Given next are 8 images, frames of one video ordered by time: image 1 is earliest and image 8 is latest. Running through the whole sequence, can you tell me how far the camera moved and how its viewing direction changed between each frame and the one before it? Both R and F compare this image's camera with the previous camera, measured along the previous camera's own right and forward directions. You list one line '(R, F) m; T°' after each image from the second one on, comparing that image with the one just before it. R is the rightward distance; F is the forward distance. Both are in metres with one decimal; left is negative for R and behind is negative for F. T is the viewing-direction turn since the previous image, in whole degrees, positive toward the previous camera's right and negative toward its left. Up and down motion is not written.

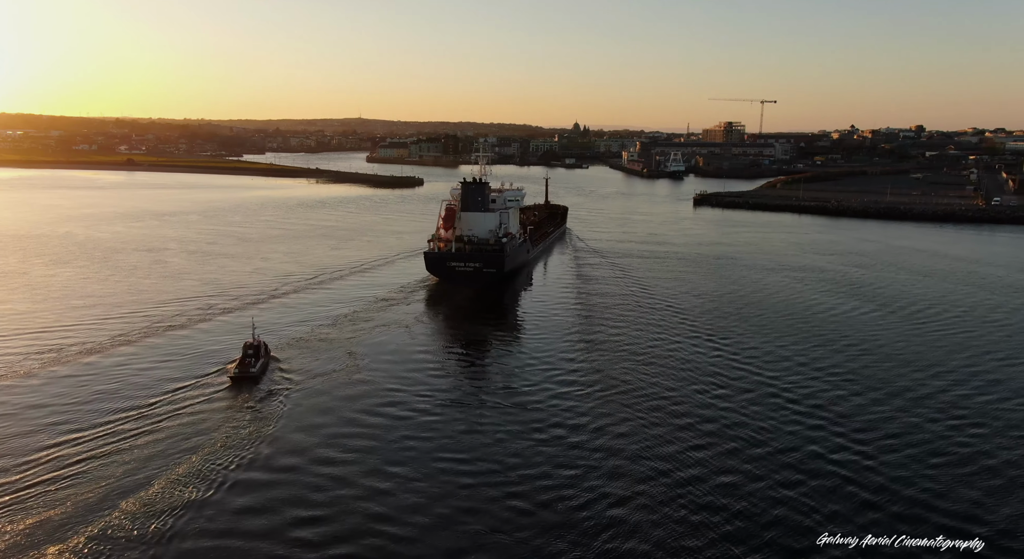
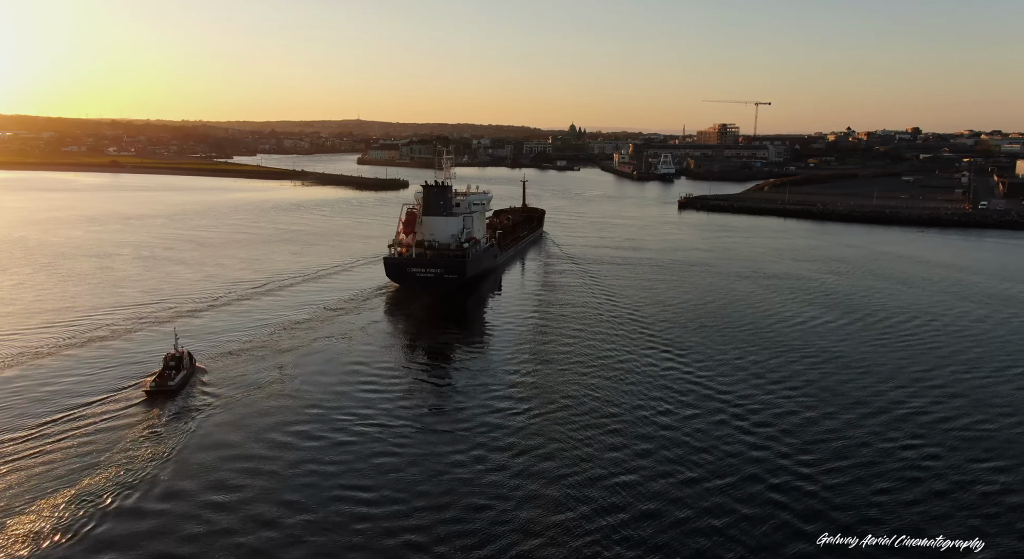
(+0.7, +0.4) m; 0°
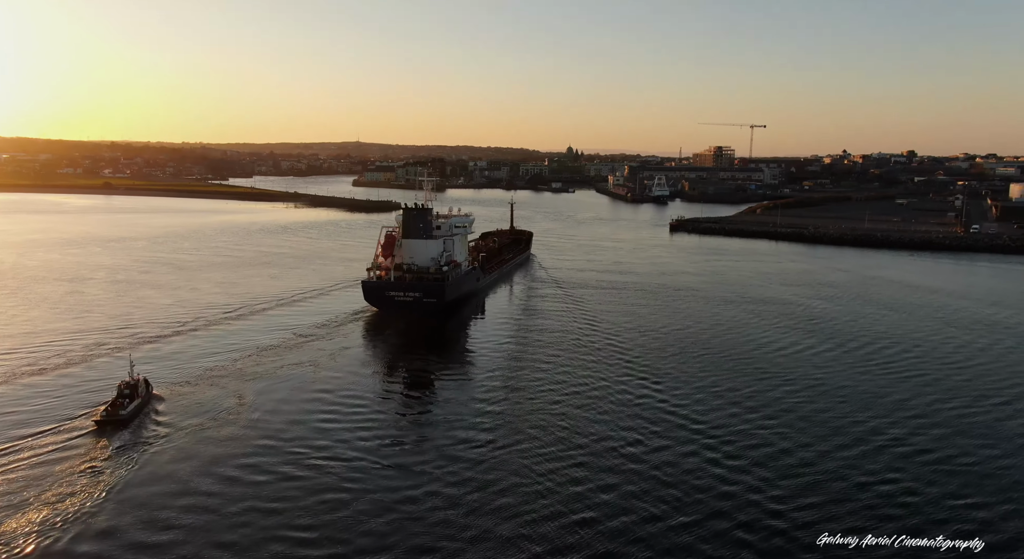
(+0.3, +0.2) m; 0°
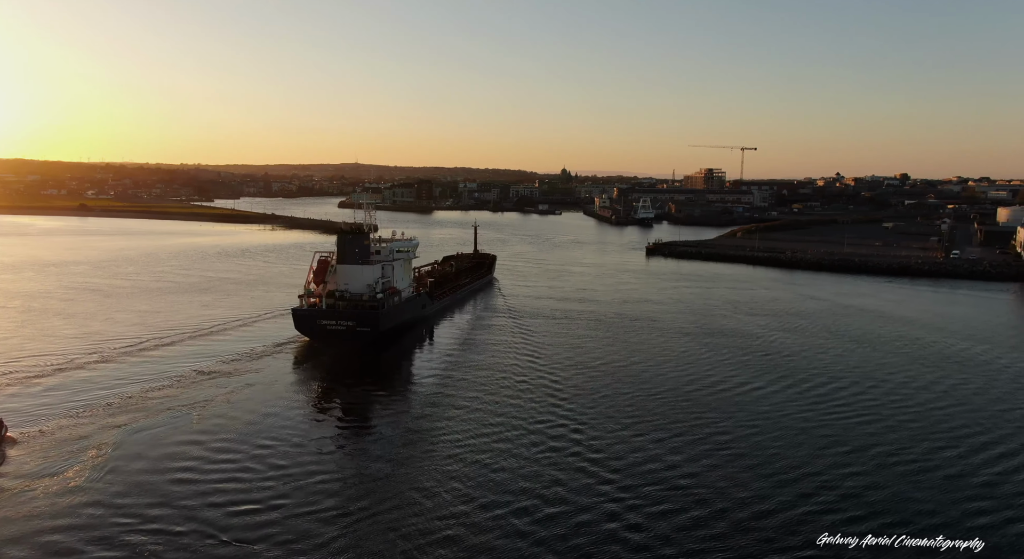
(+1.0, +0.7) m; 0°
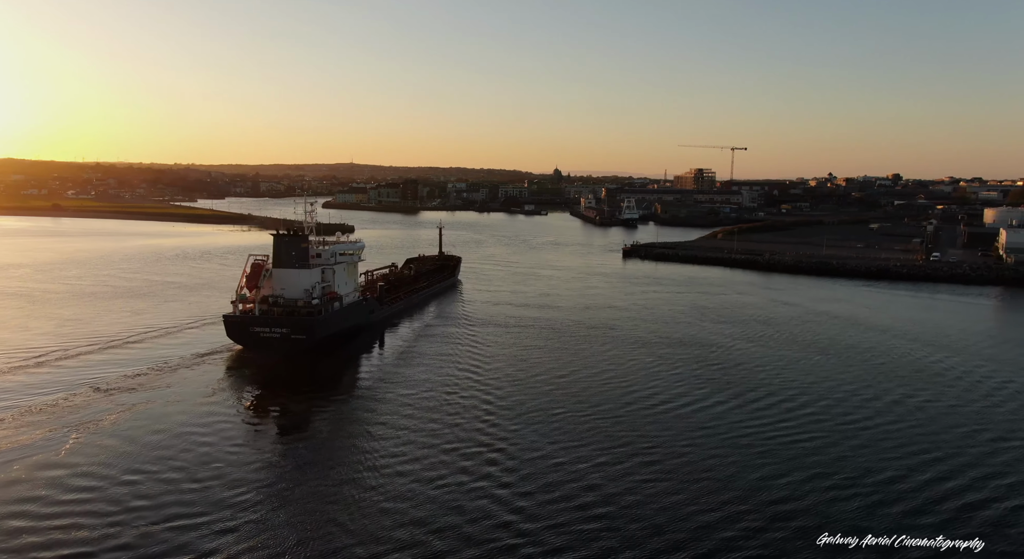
(+0.8, +0.7) m; 0°
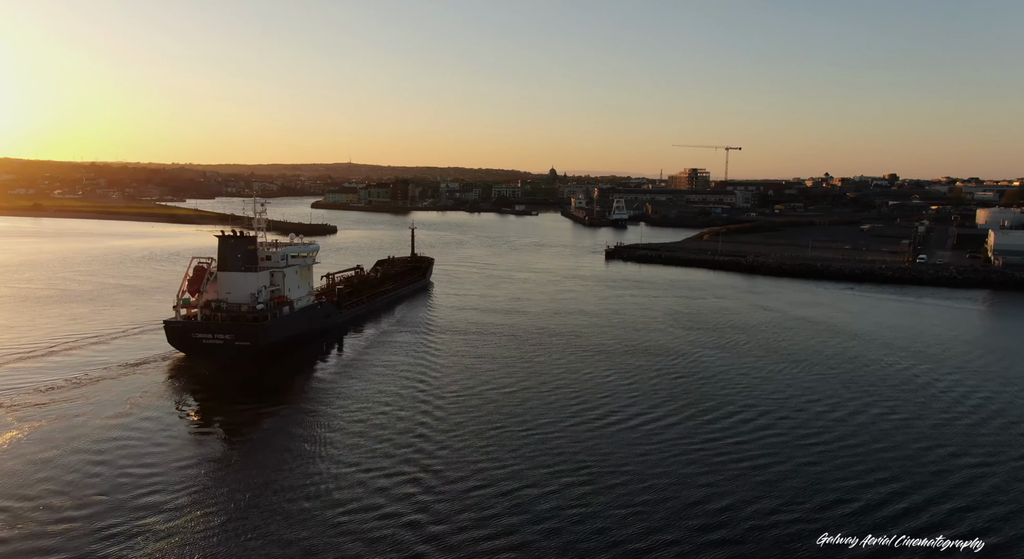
(+0.7, +0.6) m; 0°
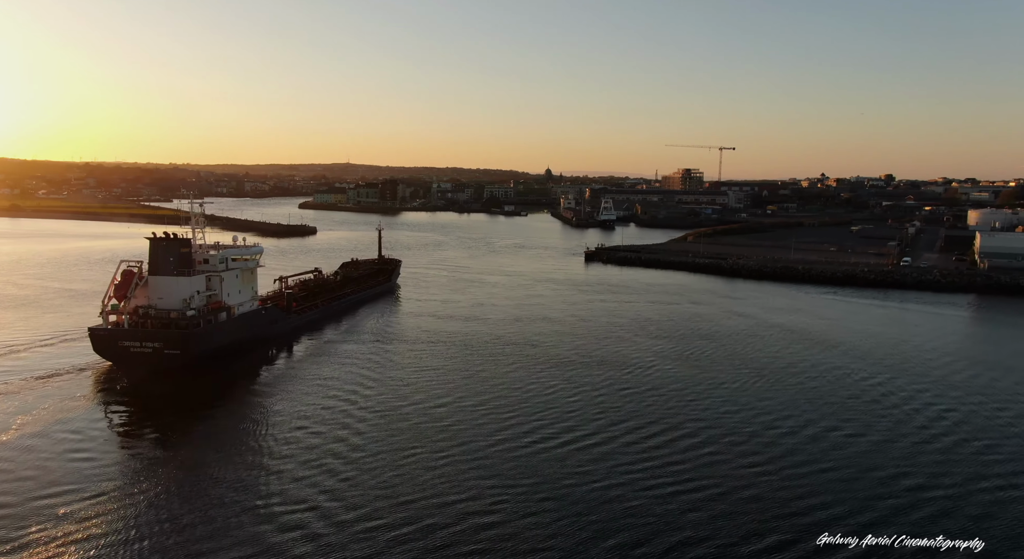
(+0.8, +0.7) m; 0°
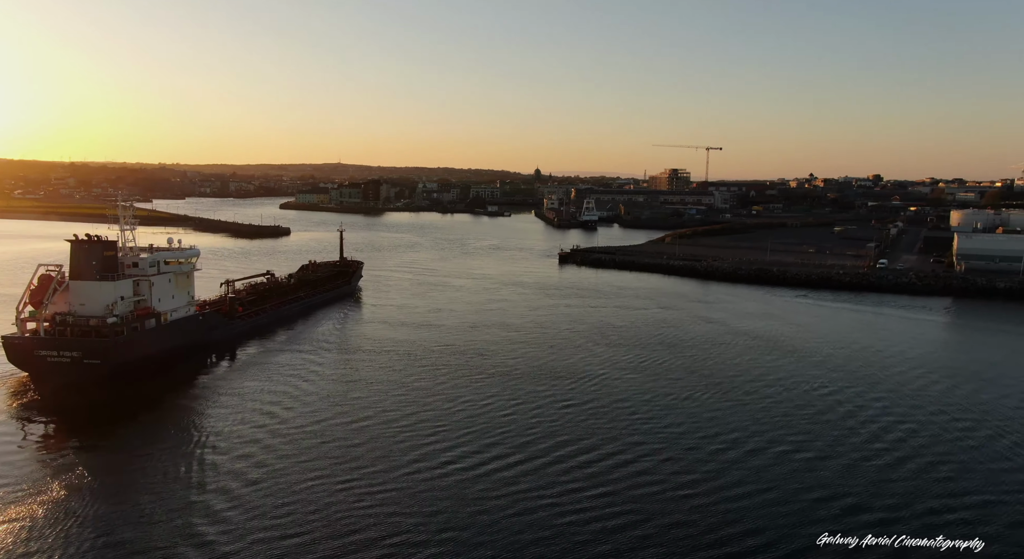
(+0.7, +0.6) m; 0°
